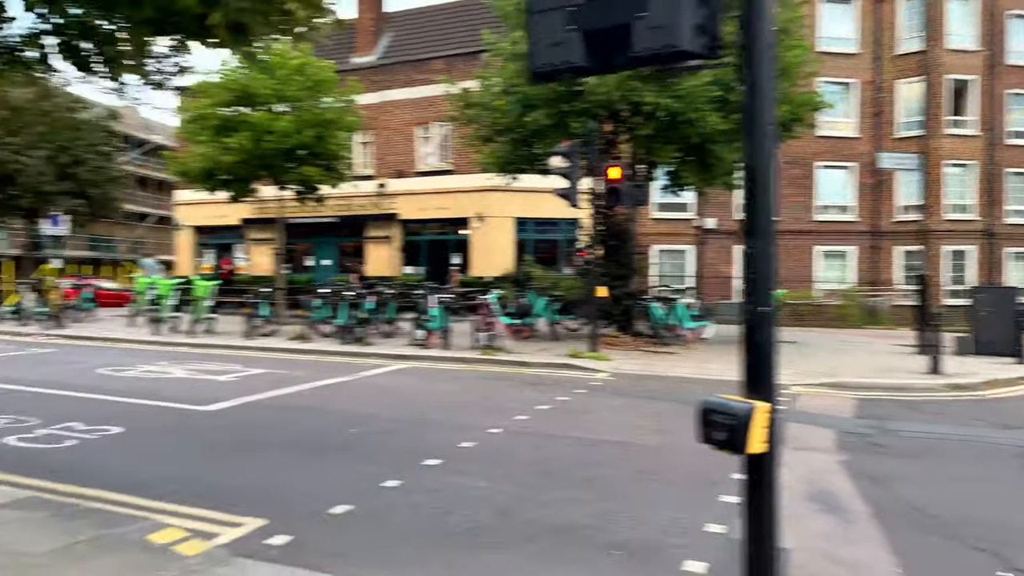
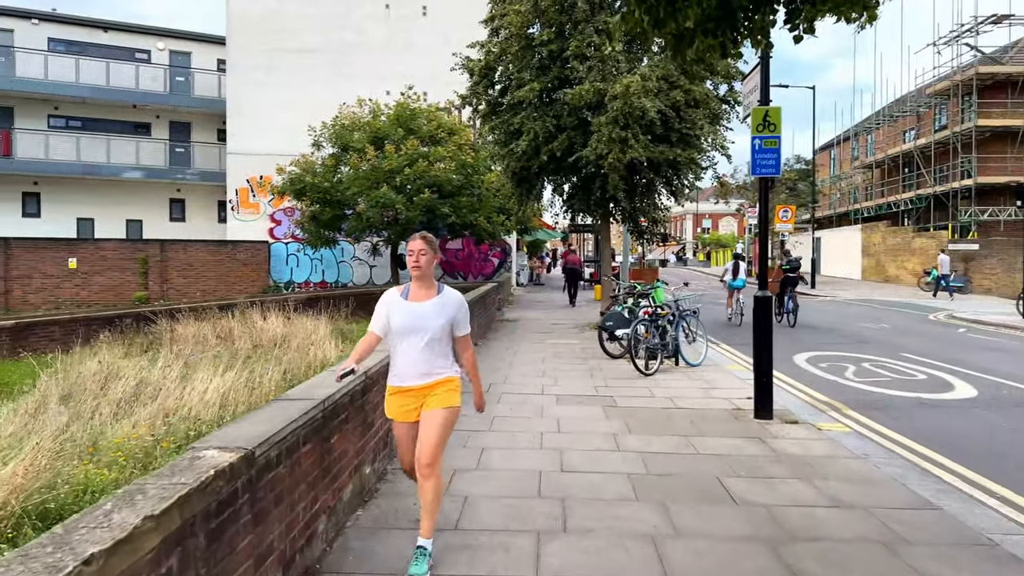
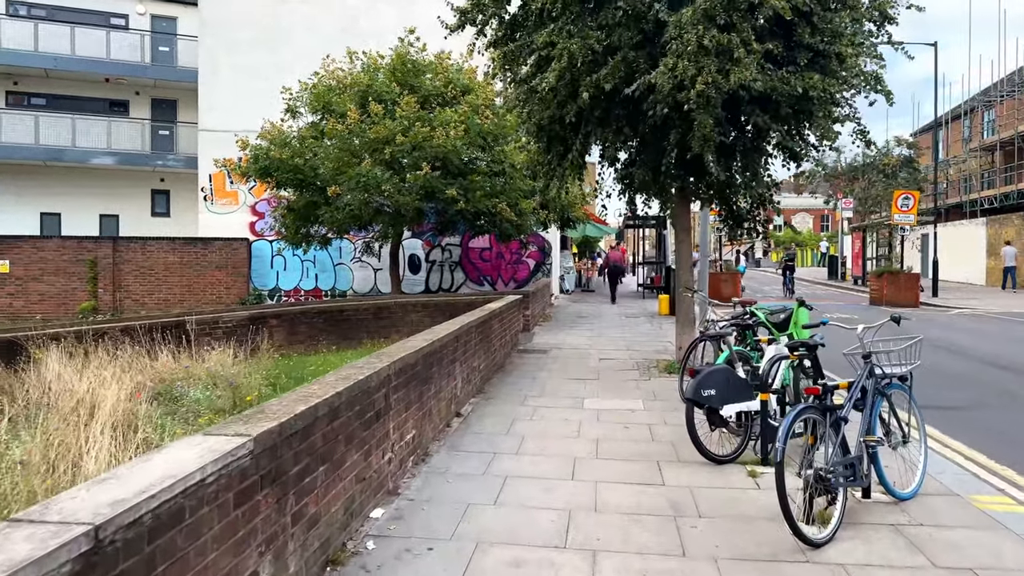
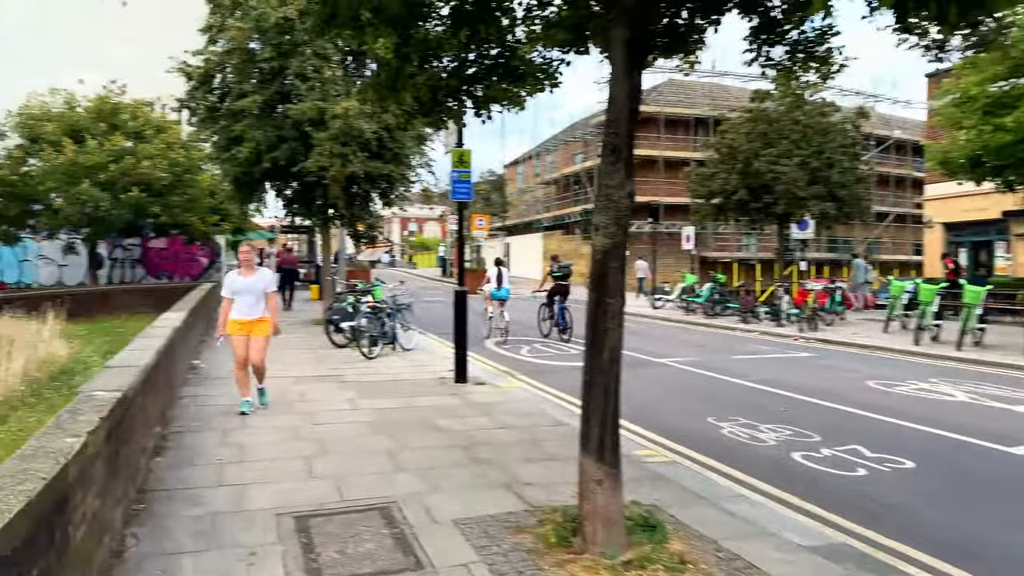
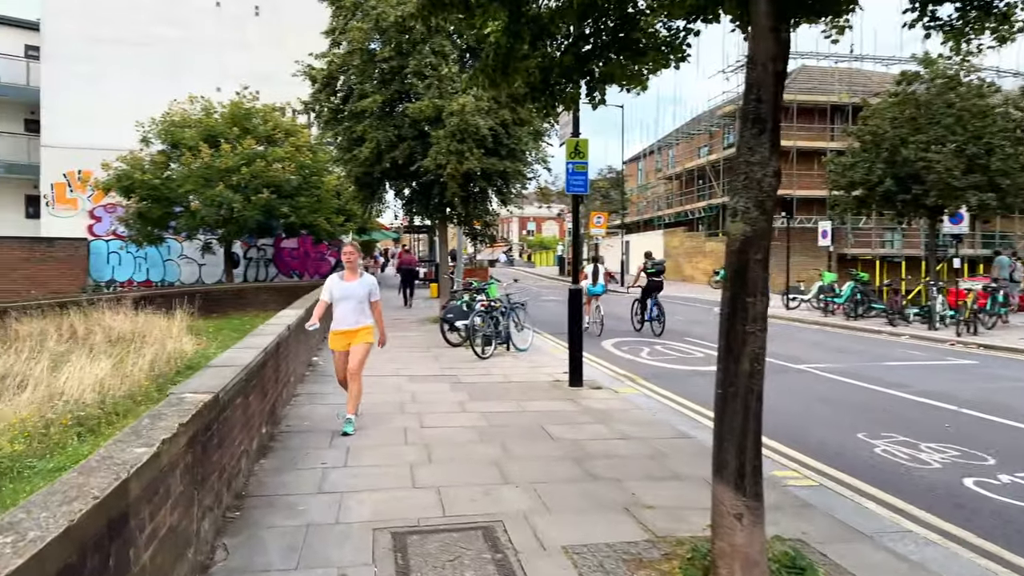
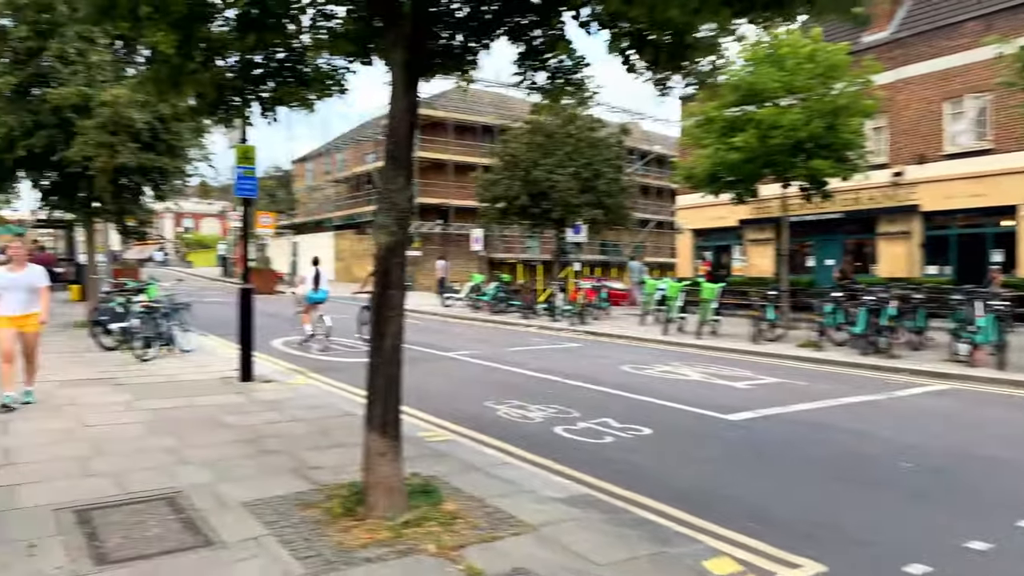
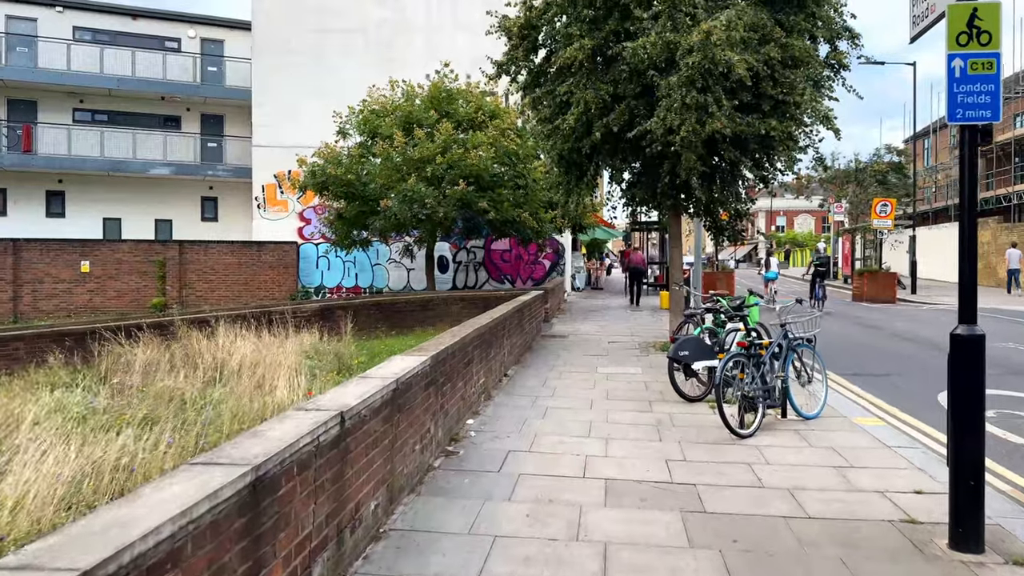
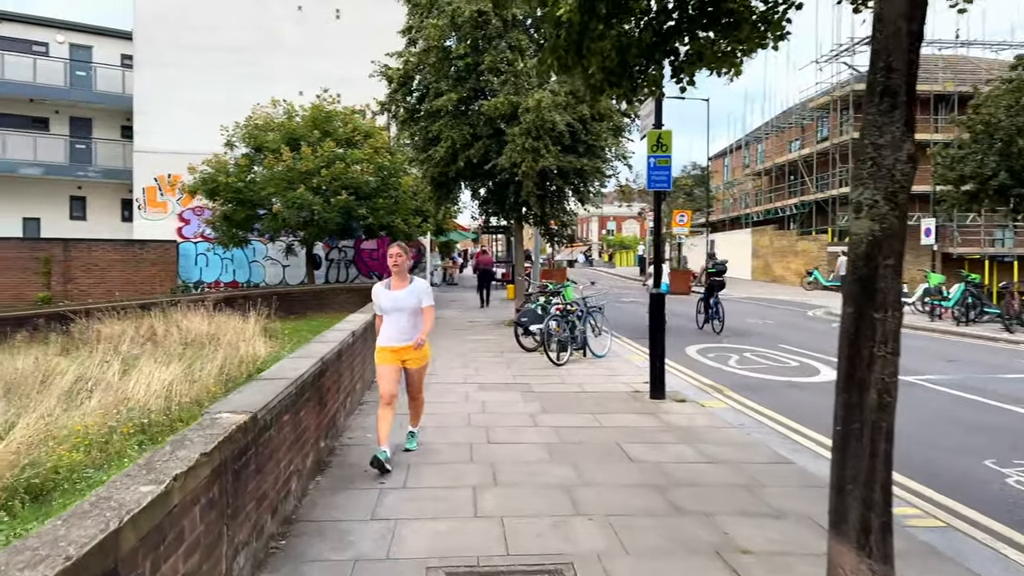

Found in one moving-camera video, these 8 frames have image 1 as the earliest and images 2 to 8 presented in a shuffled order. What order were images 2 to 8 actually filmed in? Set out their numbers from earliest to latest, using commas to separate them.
6, 4, 5, 8, 2, 7, 3
